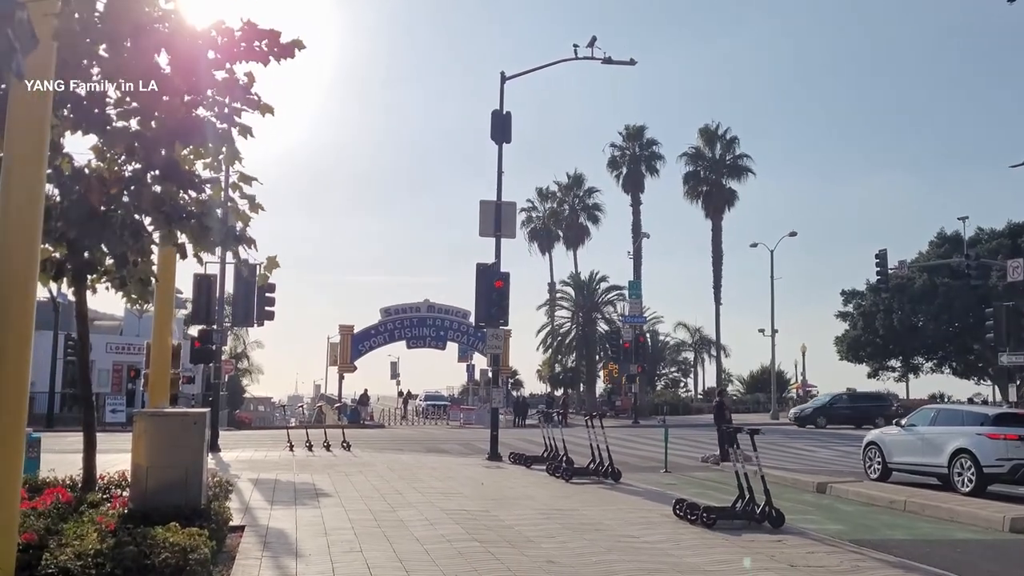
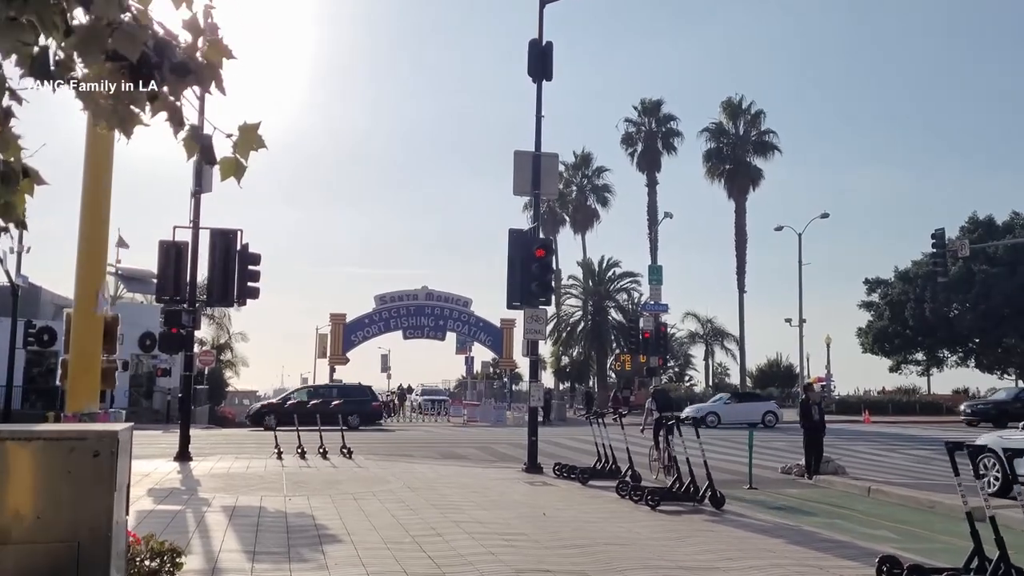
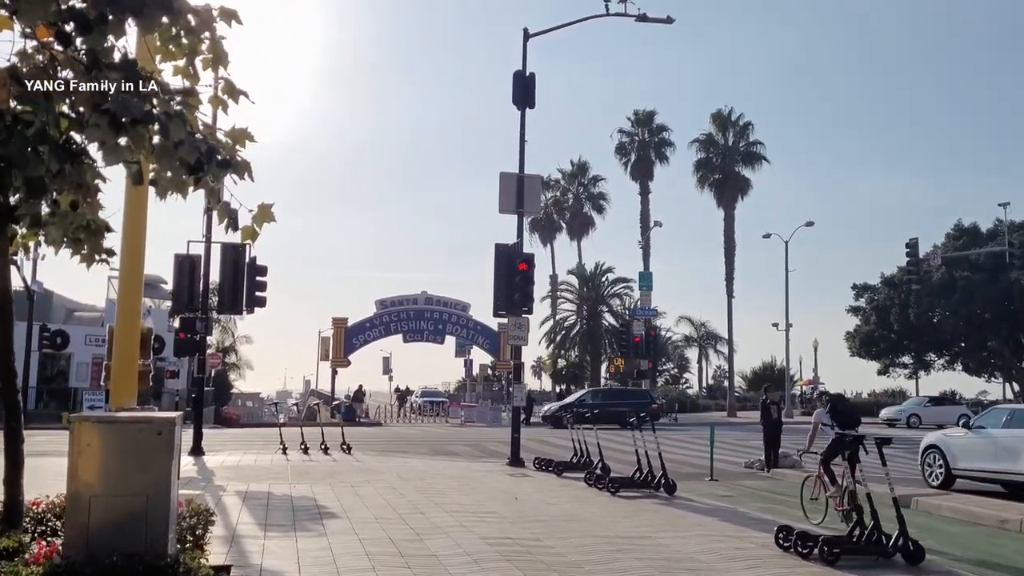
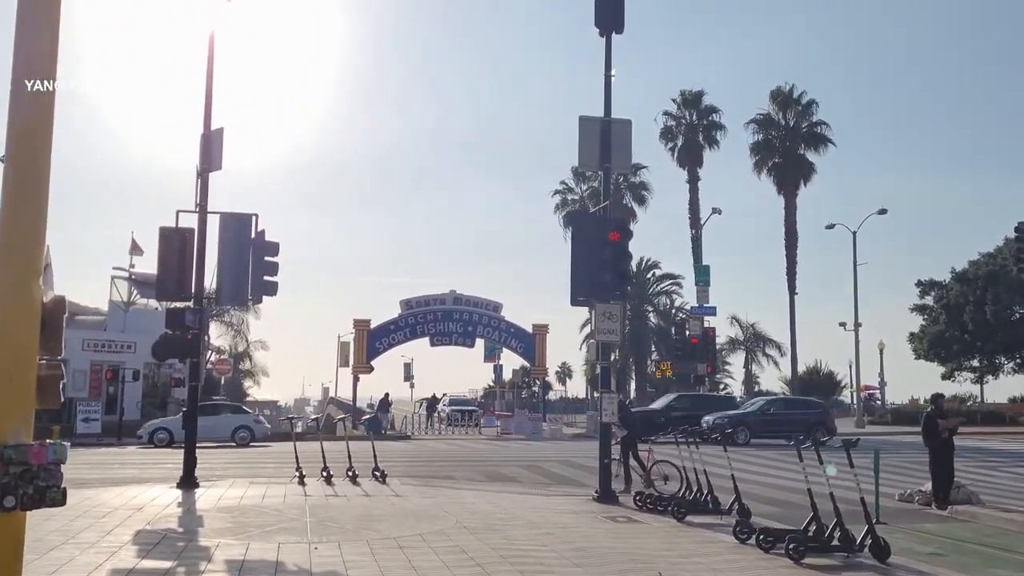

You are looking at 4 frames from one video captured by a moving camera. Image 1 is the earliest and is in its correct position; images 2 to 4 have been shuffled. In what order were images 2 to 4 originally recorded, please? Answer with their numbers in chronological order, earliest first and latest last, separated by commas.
3, 2, 4
